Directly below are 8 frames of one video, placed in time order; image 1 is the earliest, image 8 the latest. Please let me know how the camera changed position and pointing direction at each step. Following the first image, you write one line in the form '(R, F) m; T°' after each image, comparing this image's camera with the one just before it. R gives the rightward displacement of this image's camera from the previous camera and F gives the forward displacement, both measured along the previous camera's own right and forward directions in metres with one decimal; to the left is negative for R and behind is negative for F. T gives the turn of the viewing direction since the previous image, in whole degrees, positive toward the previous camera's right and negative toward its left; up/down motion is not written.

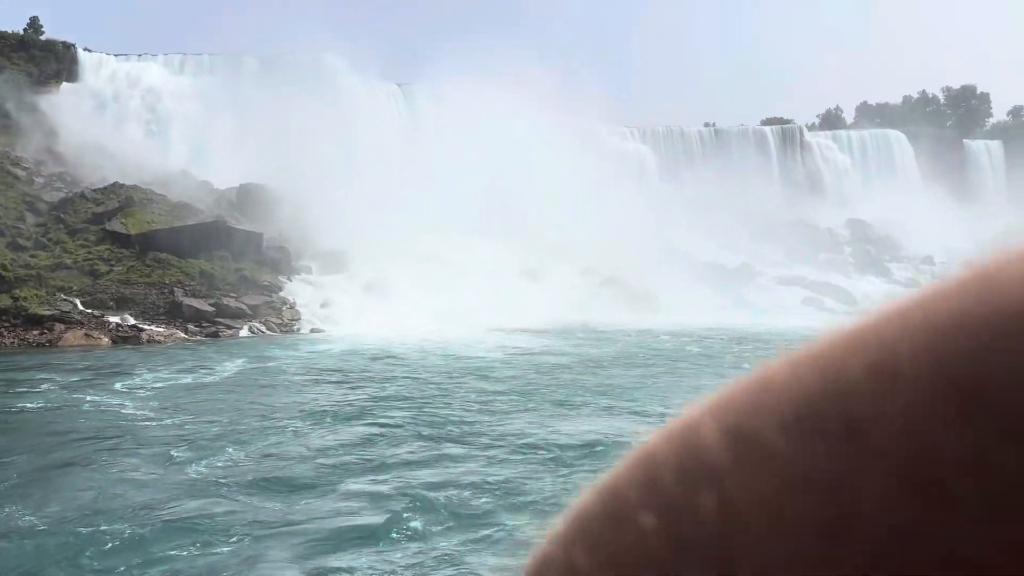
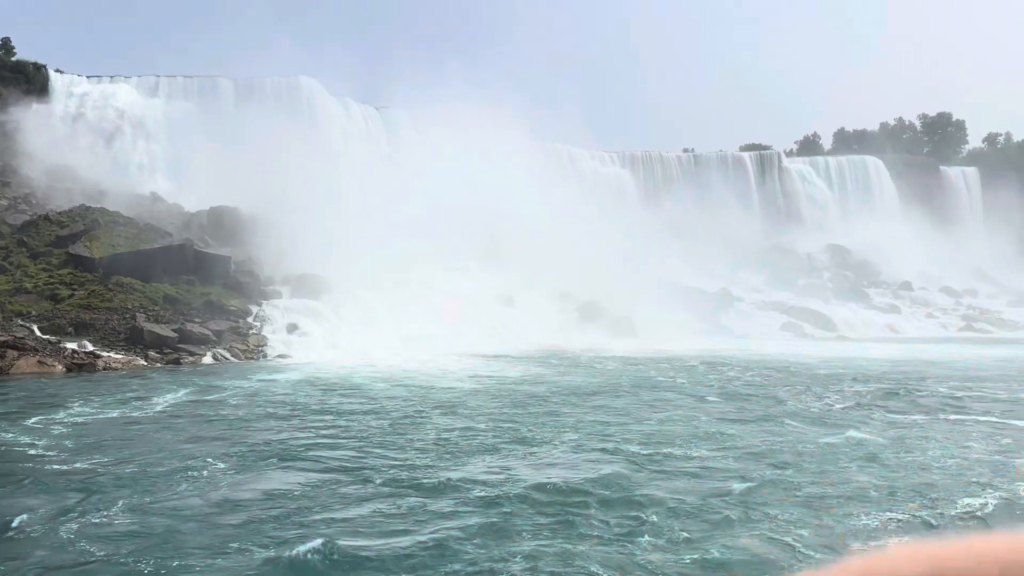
(+0.2, +0.6) m; +1°
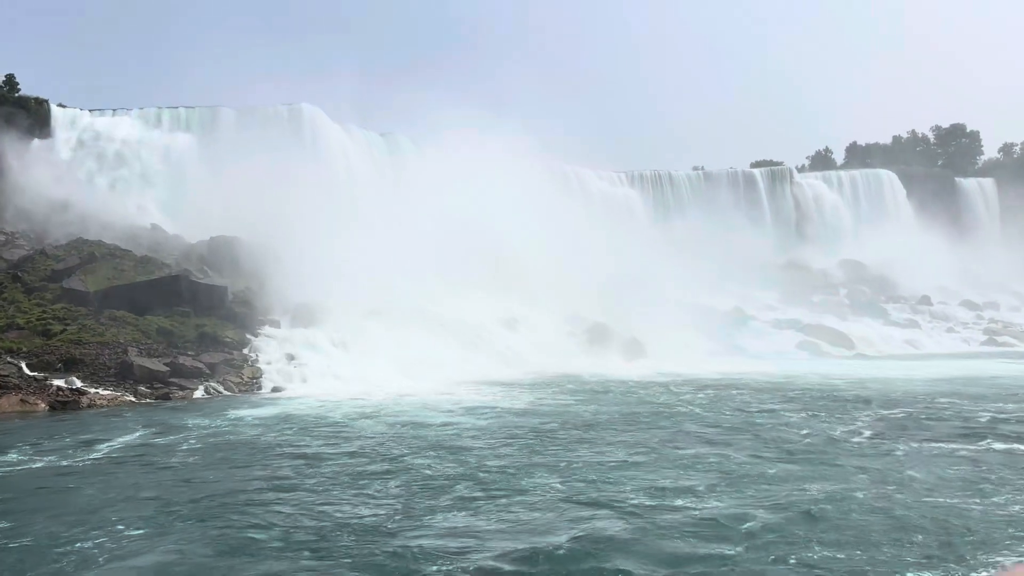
(+0.3, +0.8) m; -1°
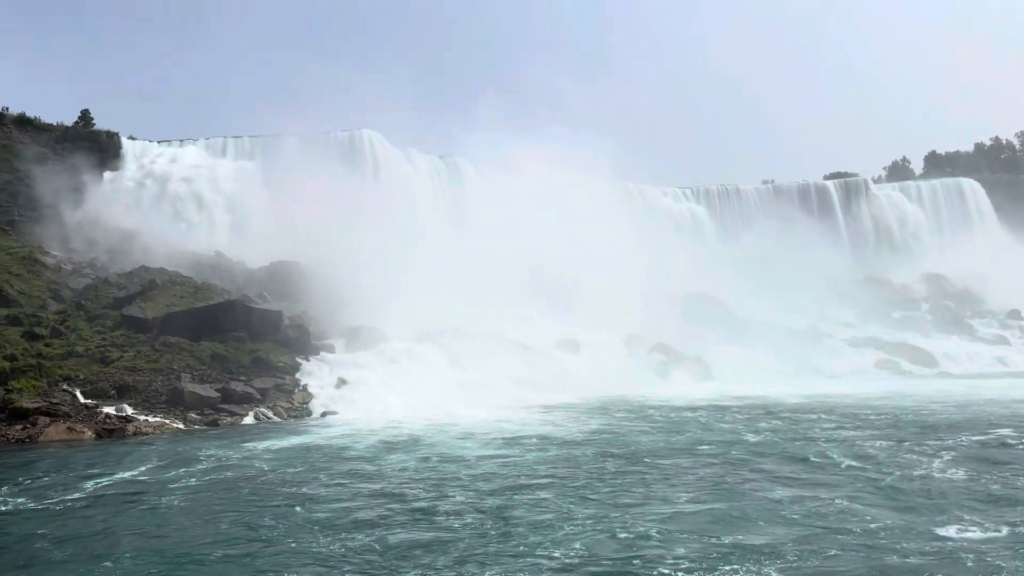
(+0.3, +0.9) m; -5°
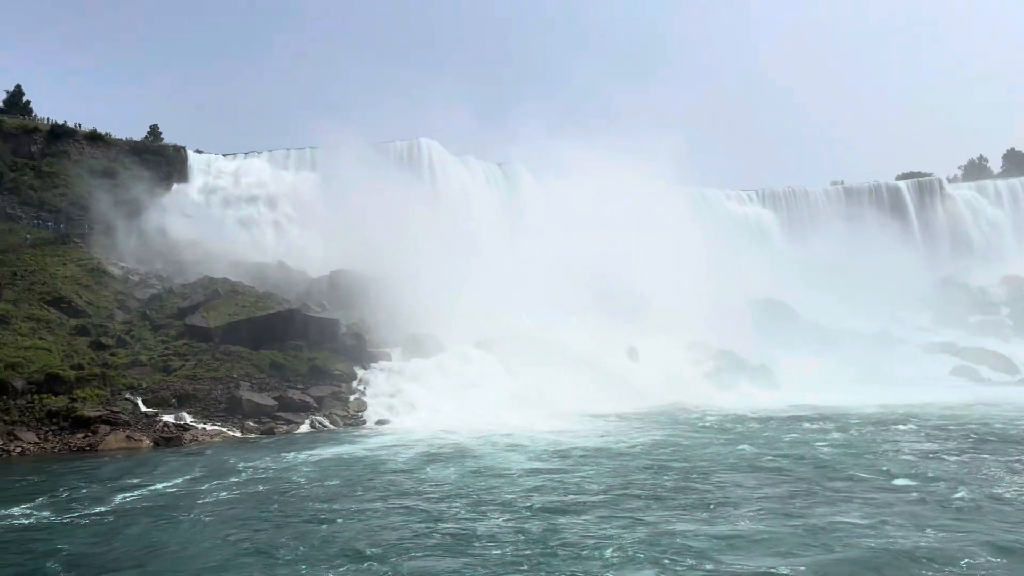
(+0.1, +0.4) m; -4°
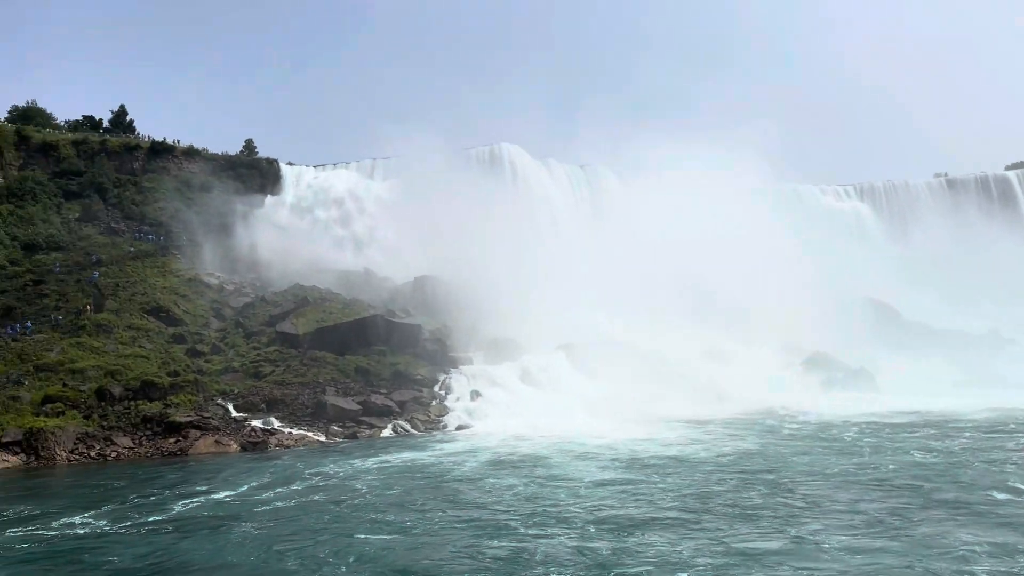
(+0.2, +0.3) m; -6°
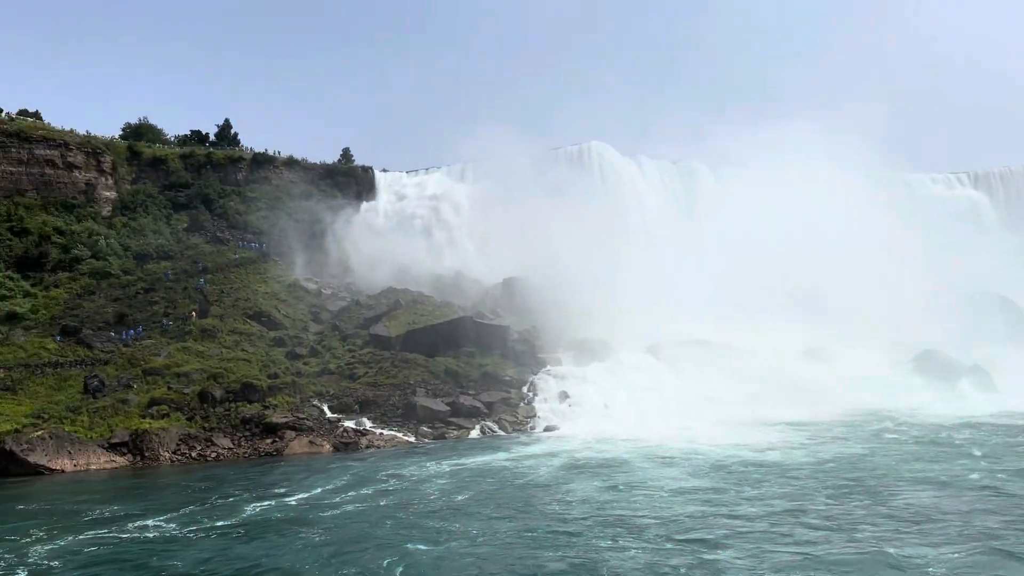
(+0.2, +0.1) m; -7°
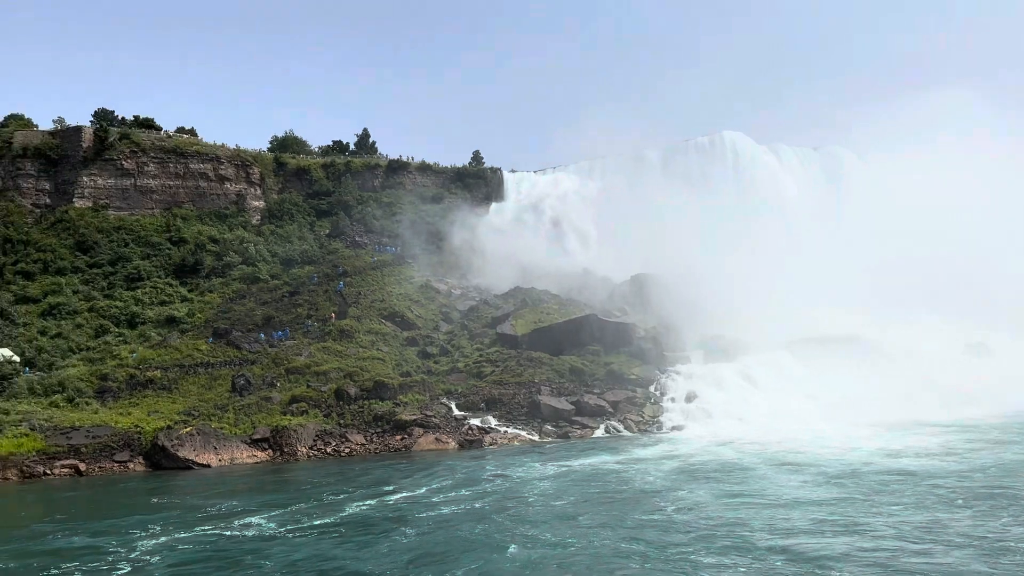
(+0.3, +0.1) m; -9°
